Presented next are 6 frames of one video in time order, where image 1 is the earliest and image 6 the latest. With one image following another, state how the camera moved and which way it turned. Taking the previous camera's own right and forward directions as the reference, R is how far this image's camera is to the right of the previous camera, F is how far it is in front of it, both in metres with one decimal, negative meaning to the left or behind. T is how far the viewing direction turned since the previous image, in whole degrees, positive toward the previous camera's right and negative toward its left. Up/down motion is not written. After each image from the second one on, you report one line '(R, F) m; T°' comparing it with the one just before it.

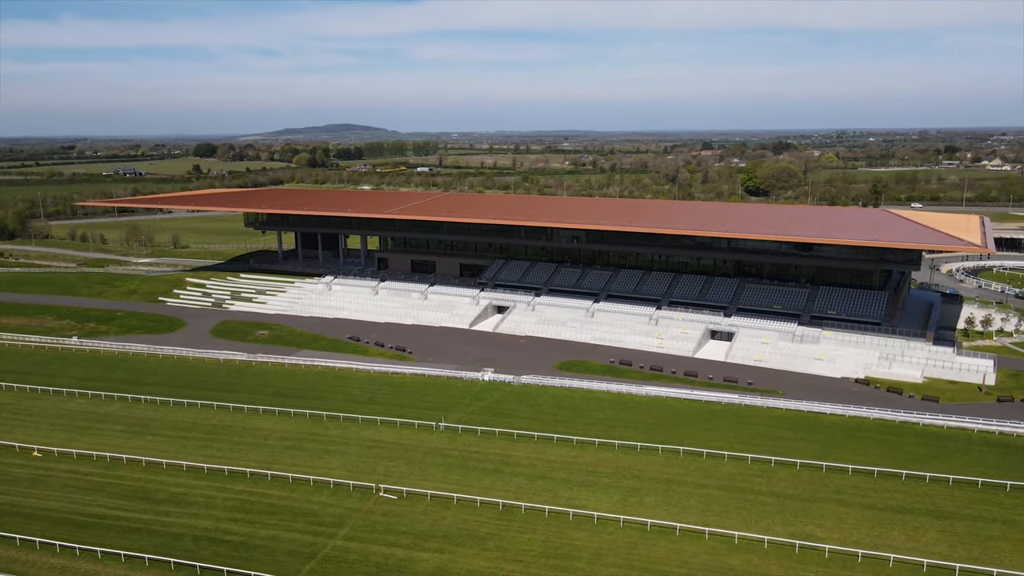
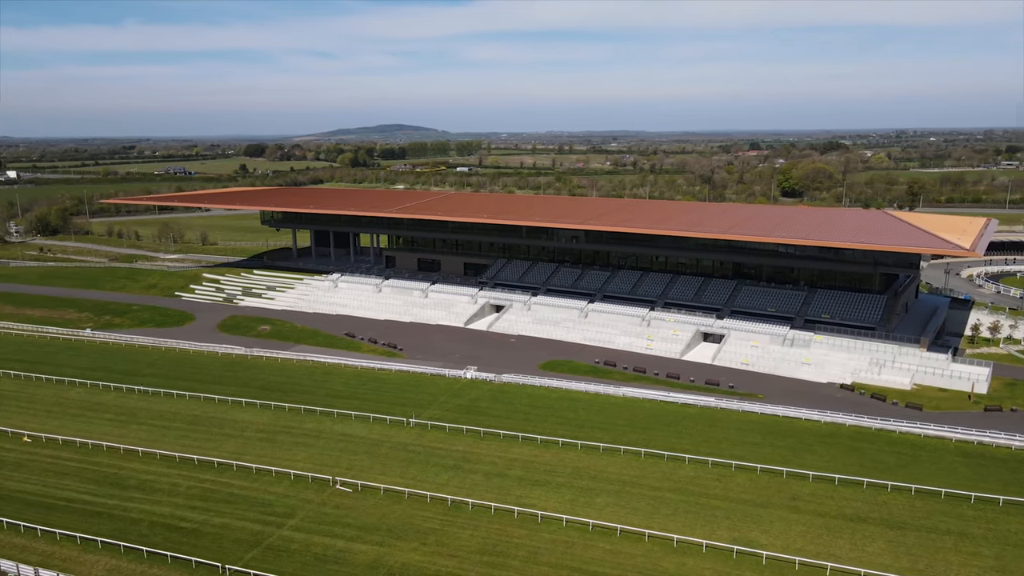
(+3.6, 0.0) m; -4°
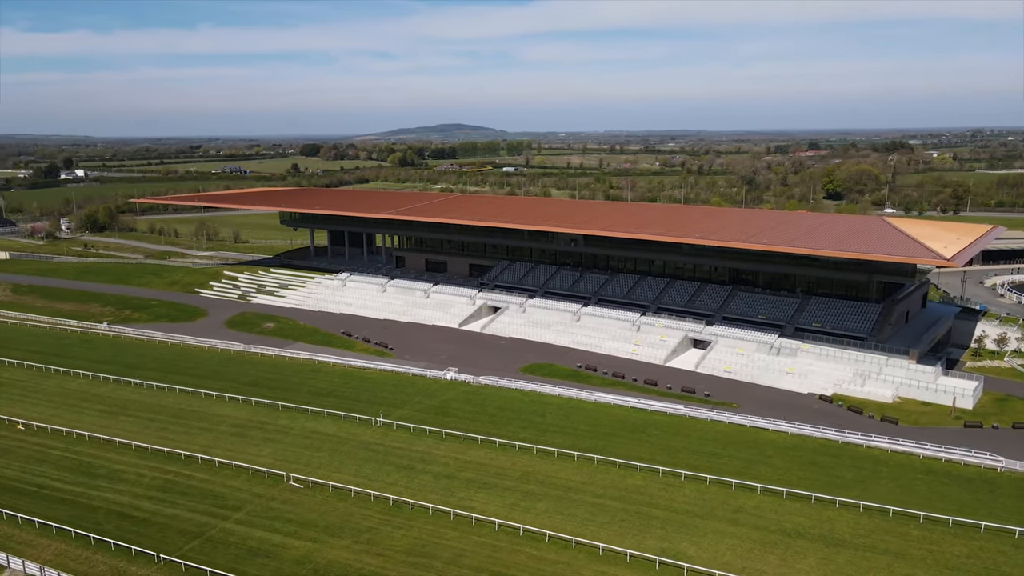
(+4.2, 0.0) m; -4°
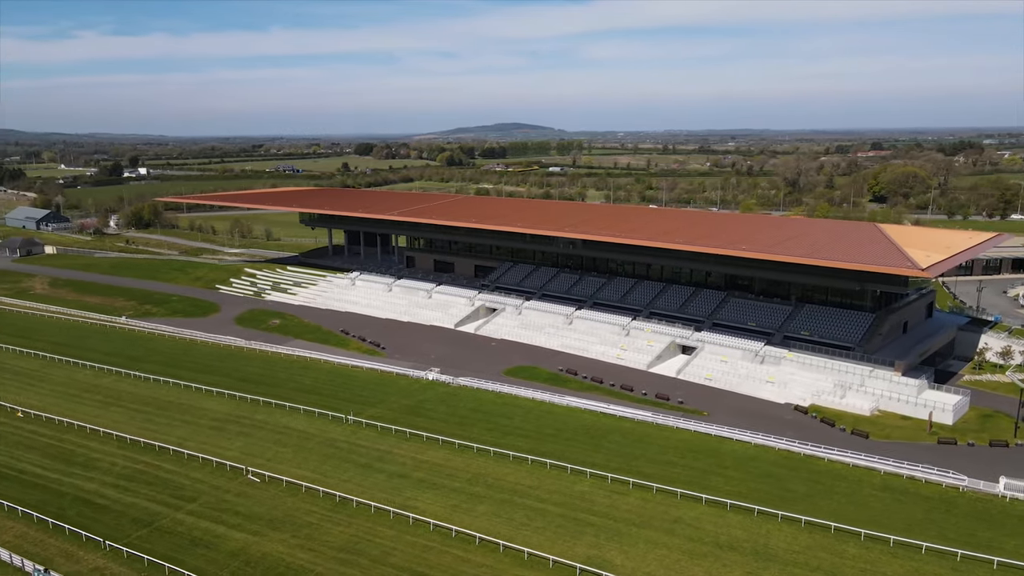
(+4.2, -0.1) m; -4°
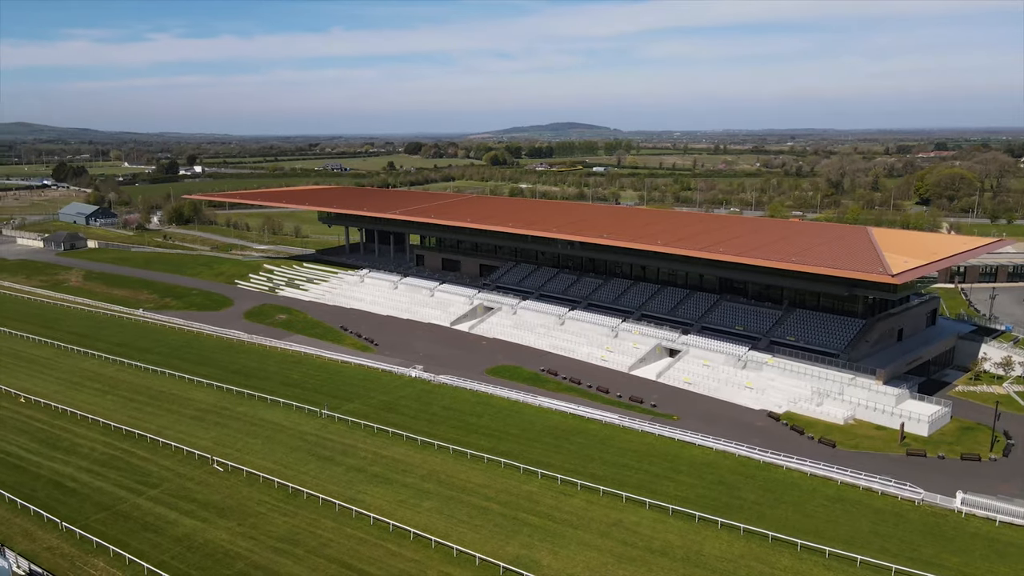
(+4.0, 0.0) m; -4°
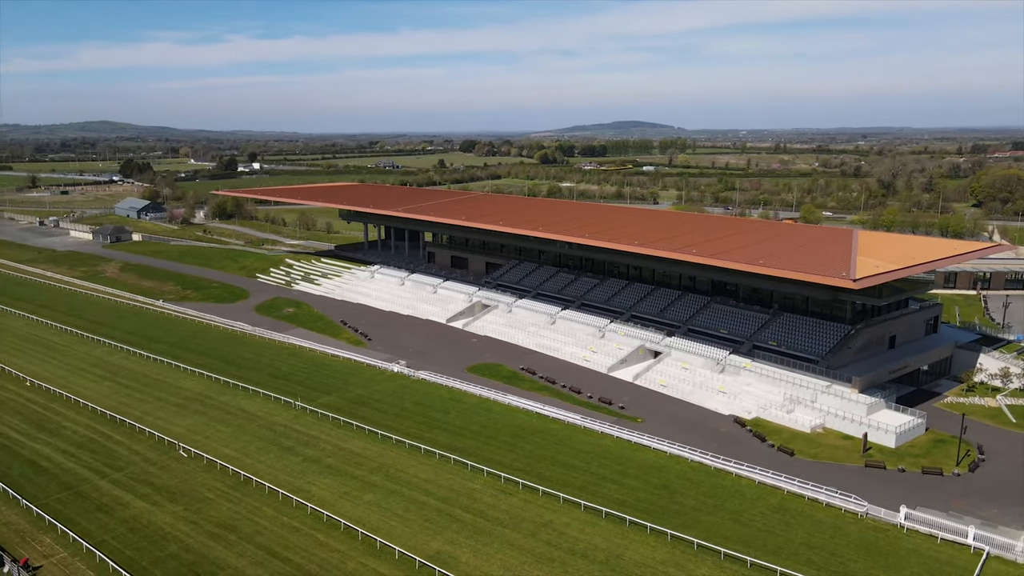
(+4.5, +0.1) m; -4°
